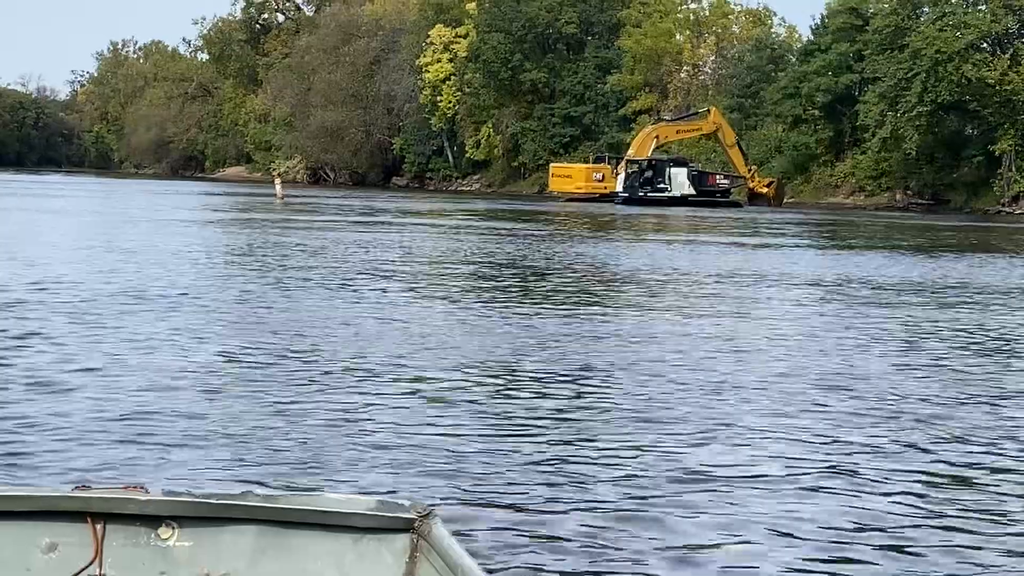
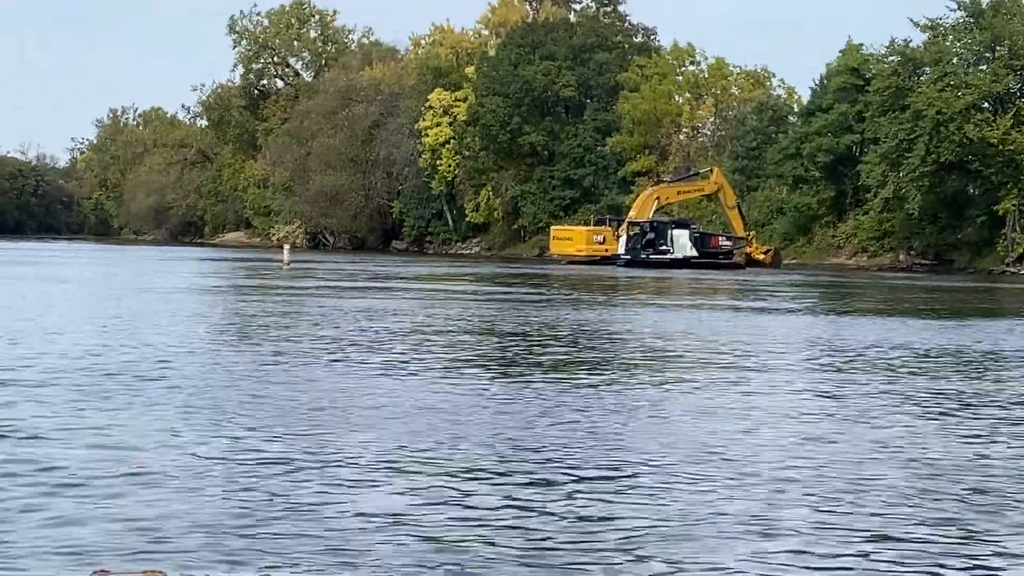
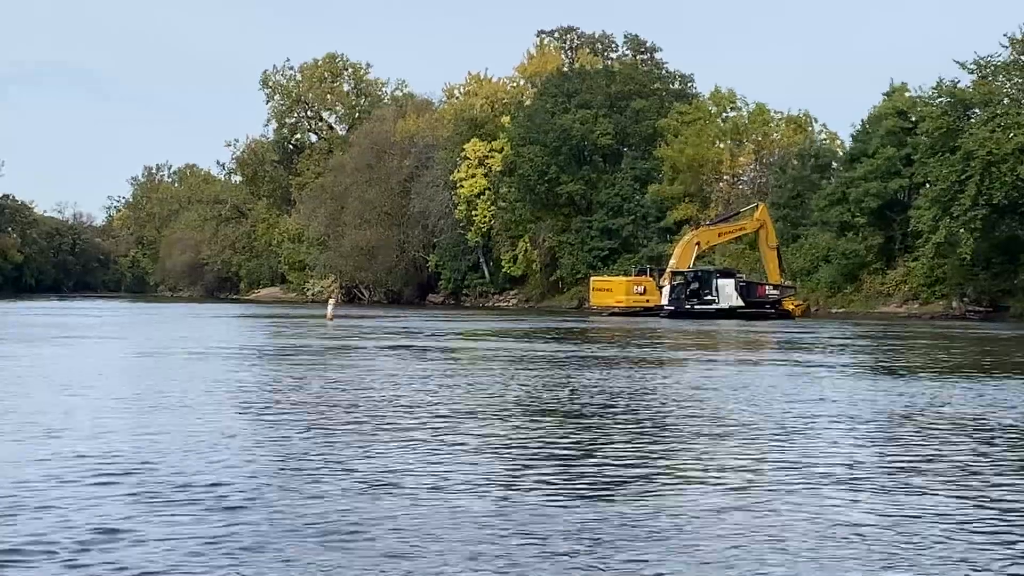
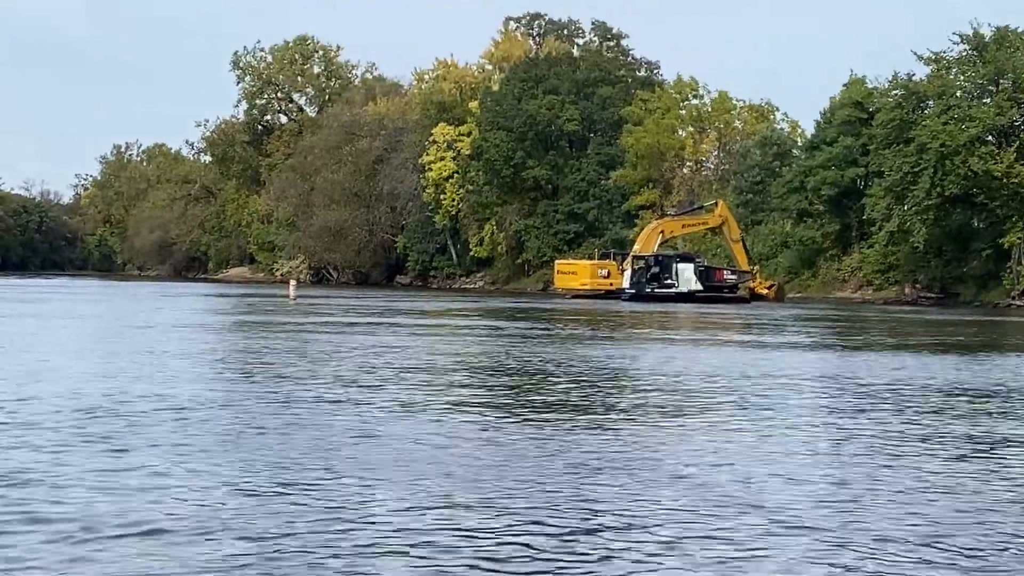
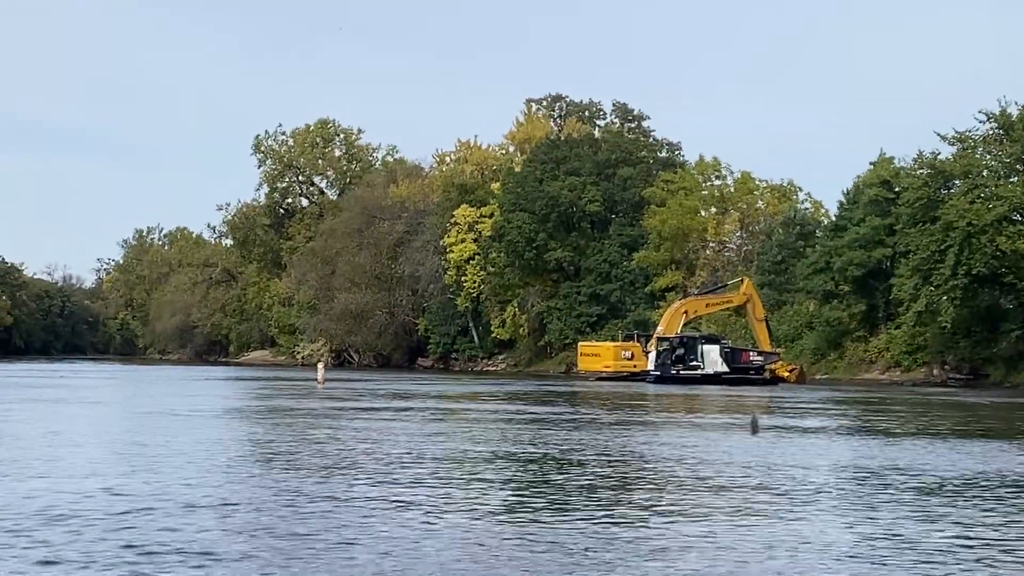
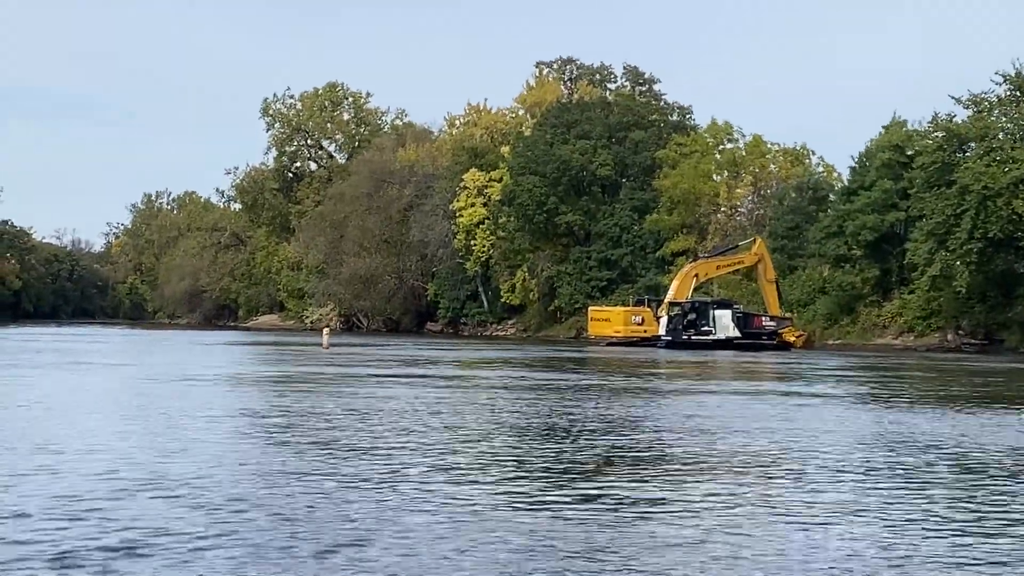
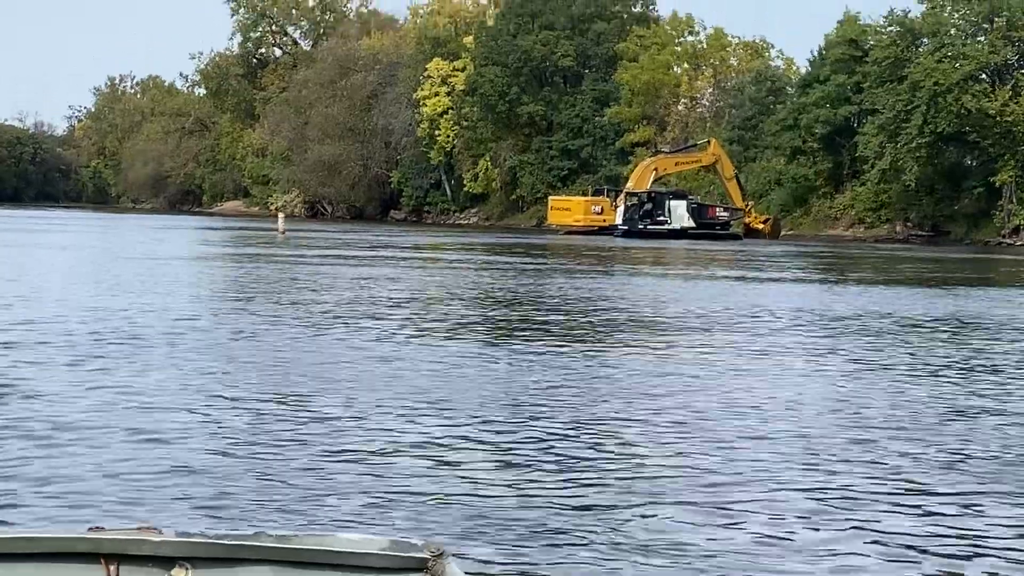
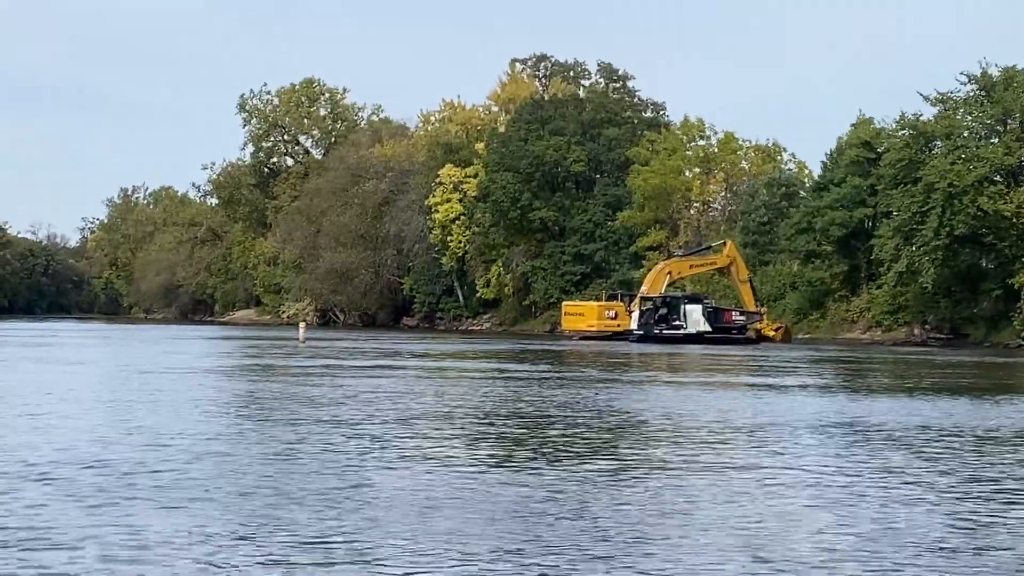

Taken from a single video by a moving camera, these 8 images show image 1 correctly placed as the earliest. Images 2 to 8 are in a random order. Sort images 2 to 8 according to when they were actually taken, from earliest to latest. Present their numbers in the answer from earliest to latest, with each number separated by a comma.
7, 2, 4, 8, 5, 6, 3
